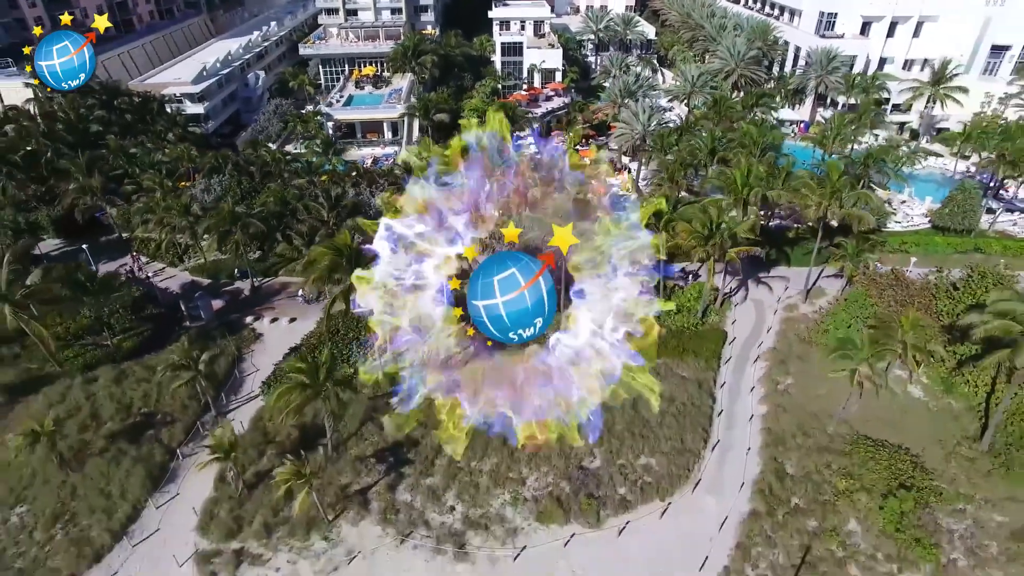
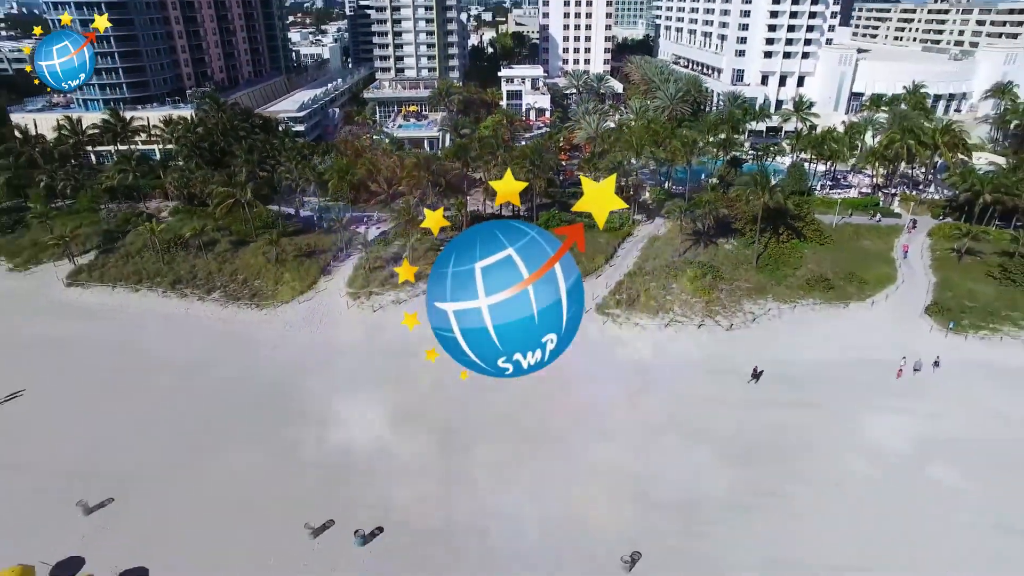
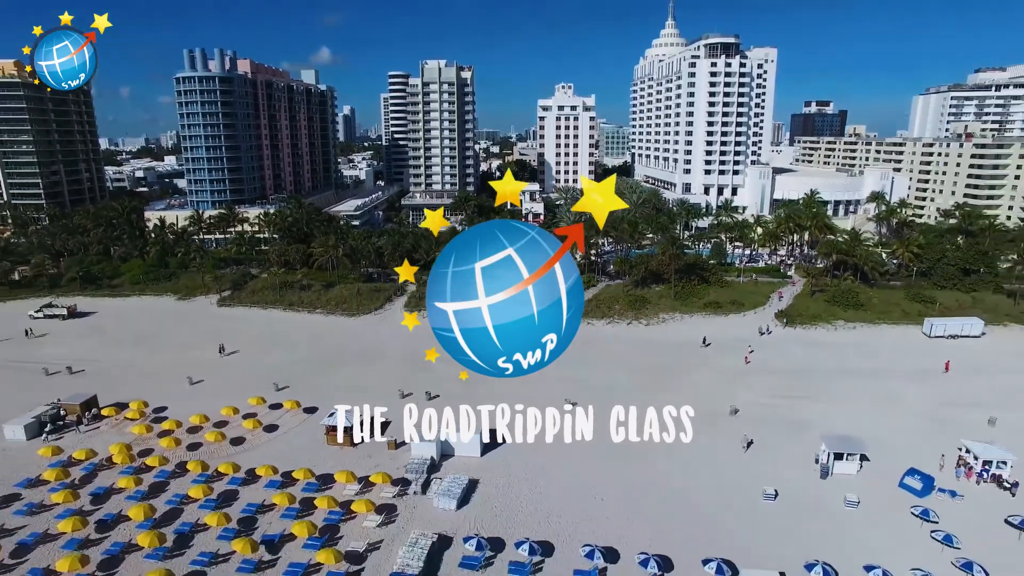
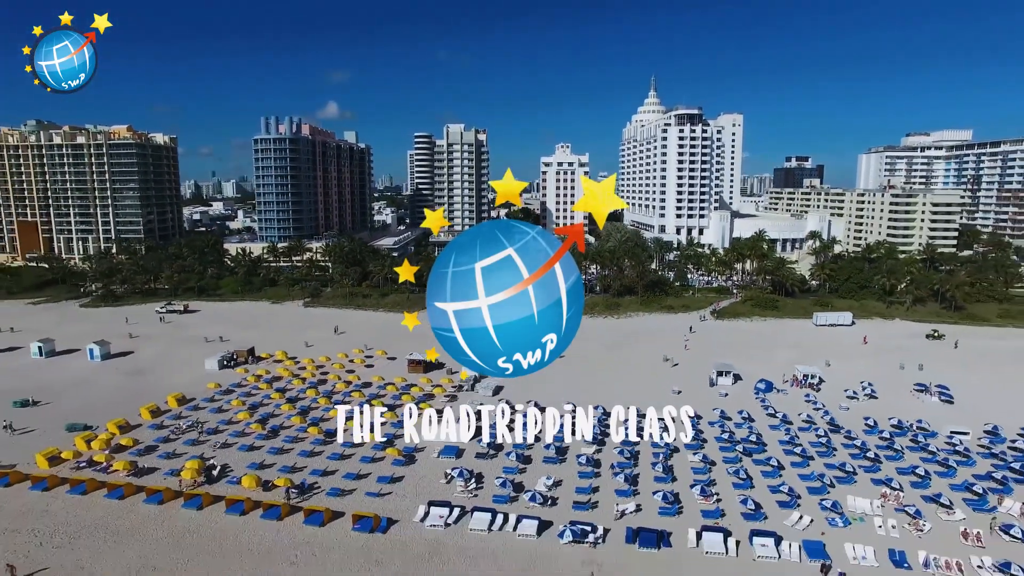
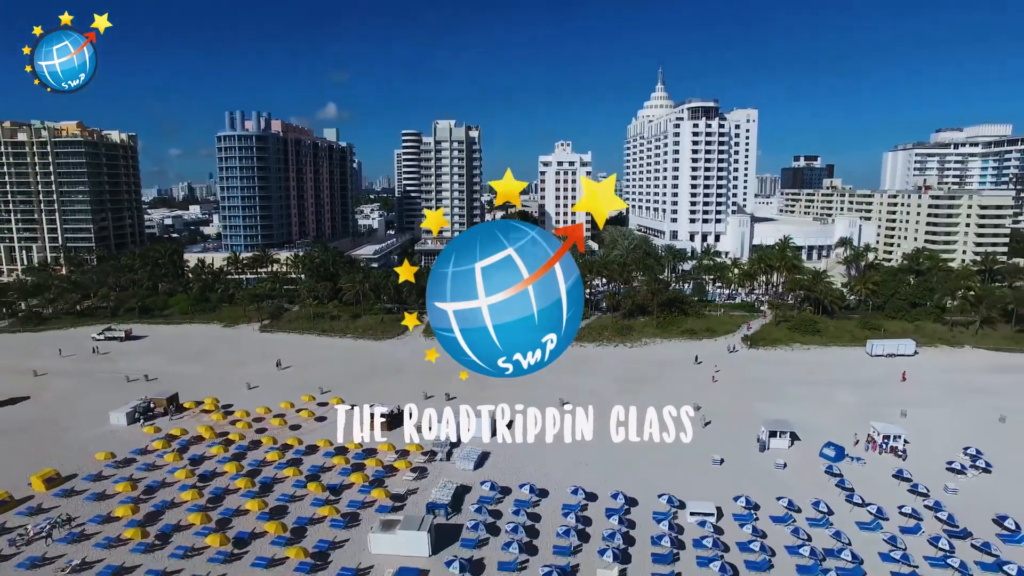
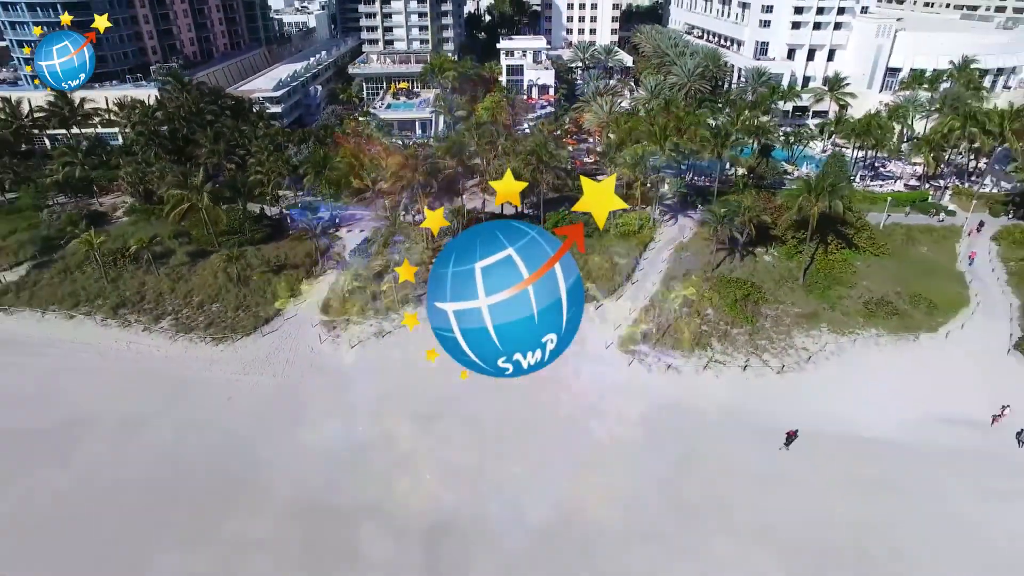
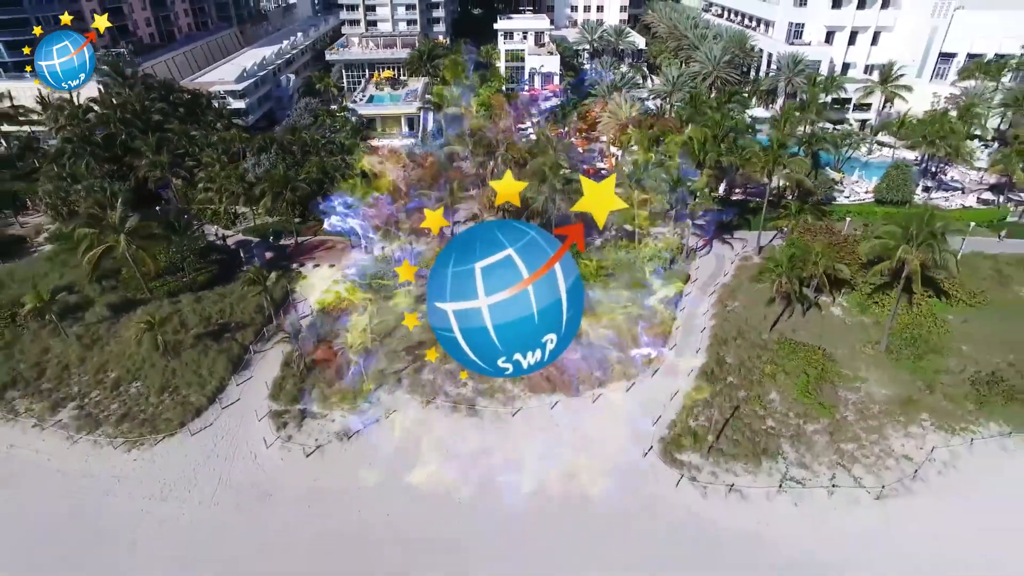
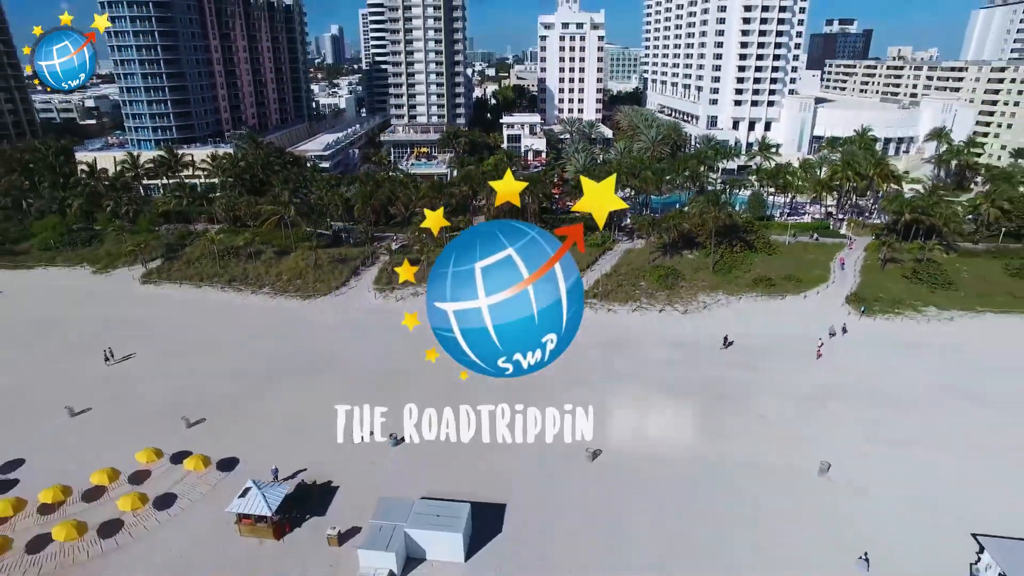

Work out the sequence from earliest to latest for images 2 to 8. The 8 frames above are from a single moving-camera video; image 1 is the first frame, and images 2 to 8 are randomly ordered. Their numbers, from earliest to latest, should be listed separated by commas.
7, 6, 2, 8, 3, 5, 4
